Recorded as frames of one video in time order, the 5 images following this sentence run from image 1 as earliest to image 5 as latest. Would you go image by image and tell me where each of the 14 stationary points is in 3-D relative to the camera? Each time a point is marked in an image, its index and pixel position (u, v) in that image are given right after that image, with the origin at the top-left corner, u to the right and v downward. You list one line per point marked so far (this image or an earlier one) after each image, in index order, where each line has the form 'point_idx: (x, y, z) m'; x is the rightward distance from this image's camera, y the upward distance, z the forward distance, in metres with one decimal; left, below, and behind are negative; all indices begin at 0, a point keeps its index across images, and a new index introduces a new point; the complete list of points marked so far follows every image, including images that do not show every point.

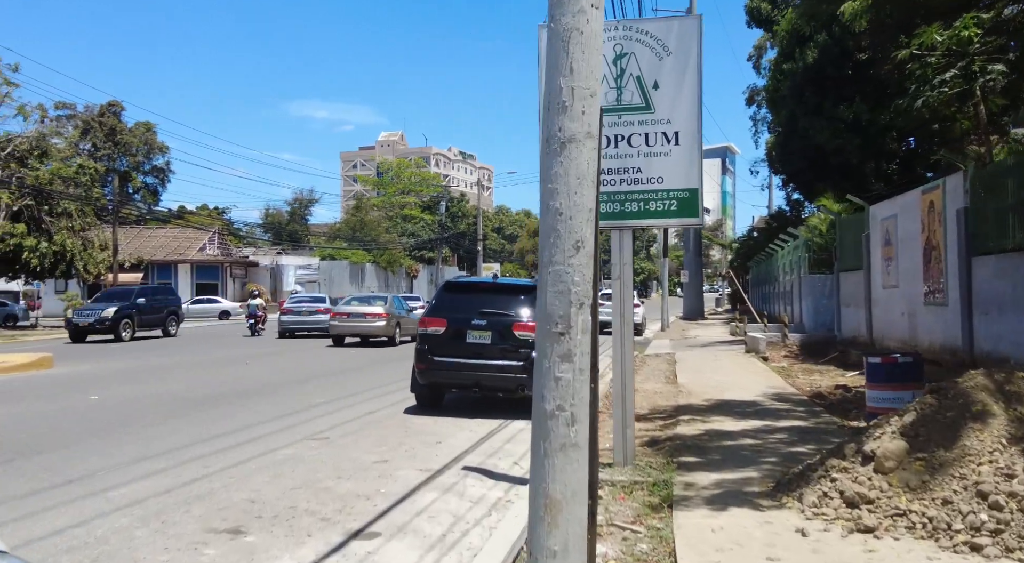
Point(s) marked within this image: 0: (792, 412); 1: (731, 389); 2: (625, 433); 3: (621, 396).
0: (+3.7, -1.7, +12.0) m
1: (+3.4, -1.7, +14.4) m
2: (+1.0, -1.3, +8.0) m
3: (+0.9, -1.0, +8.0) m
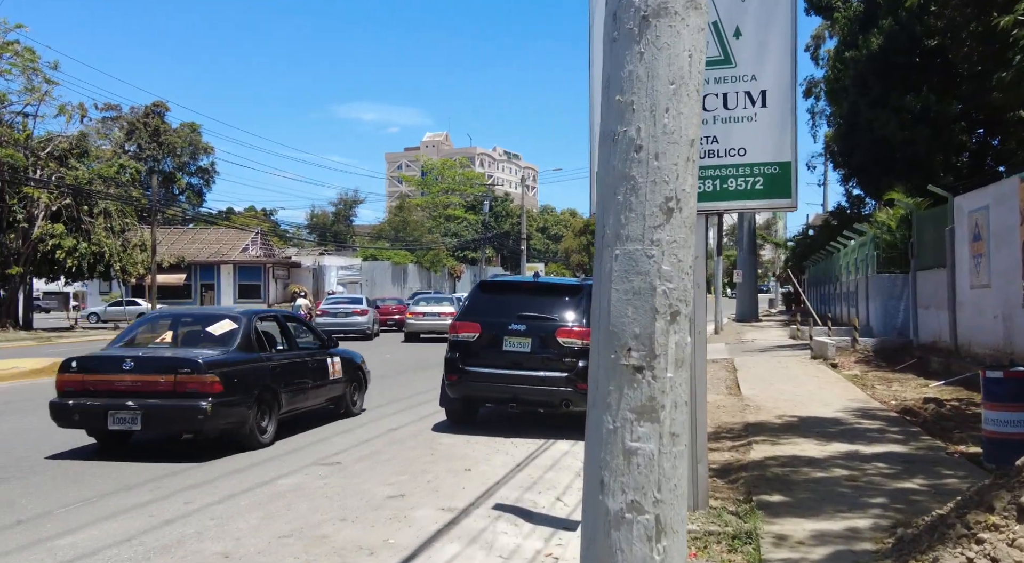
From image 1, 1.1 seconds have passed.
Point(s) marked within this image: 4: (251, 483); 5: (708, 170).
0: (+4.2, -1.7, +10.3) m
1: (+4.0, -1.7, +12.7) m
2: (+1.3, -1.3, +6.4) m
3: (+1.2, -0.9, +6.4) m
4: (-2.1, -1.6, +7.4) m
5: (+1.3, +0.8, +6.3) m
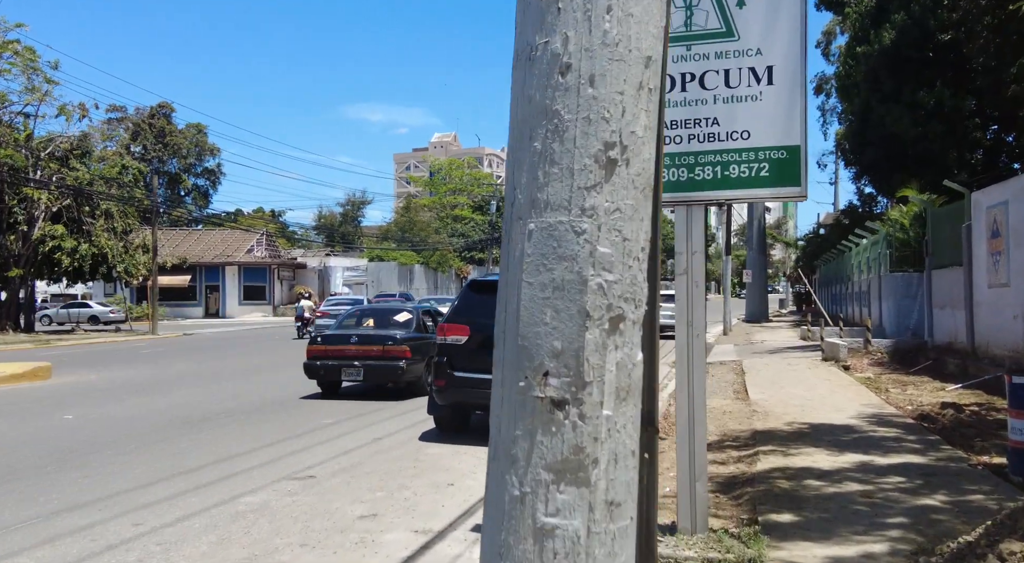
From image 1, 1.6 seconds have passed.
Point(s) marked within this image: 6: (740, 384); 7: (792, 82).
0: (+4.1, -1.7, +9.6) m
1: (+4.0, -1.7, +12.1) m
2: (+1.1, -1.3, +5.8) m
3: (+1.1, -0.9, +5.8) m
4: (-2.2, -1.6, +6.8) m
5: (+1.2, +0.8, +5.7) m
6: (+4.0, -1.8, +16.1) m
7: (+1.7, +1.2, +5.6) m
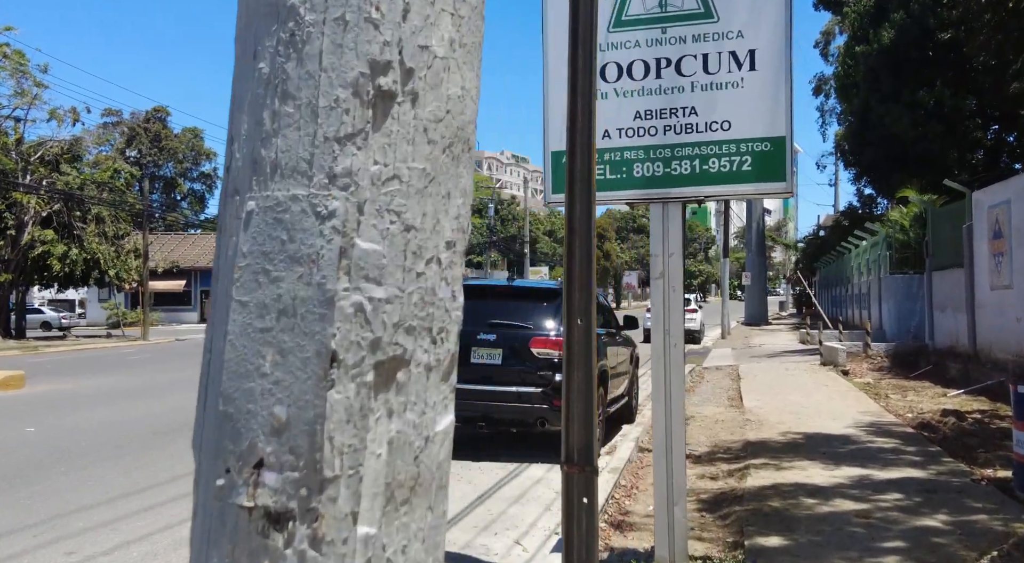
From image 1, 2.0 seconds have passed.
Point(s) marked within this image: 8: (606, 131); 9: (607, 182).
0: (+3.8, -1.7, +9.2) m
1: (+3.8, -1.7, +11.6) m
2: (+0.9, -1.3, +5.3) m
3: (+0.9, -1.0, +5.3) m
4: (-2.4, -1.7, +6.4) m
5: (+1.0, +0.7, +5.2) m
6: (+3.8, -1.8, +15.6) m
7: (+1.4, +1.2, +5.1) m
8: (+0.5, +0.9, +5.3) m
9: (+0.5, +0.6, +5.3) m
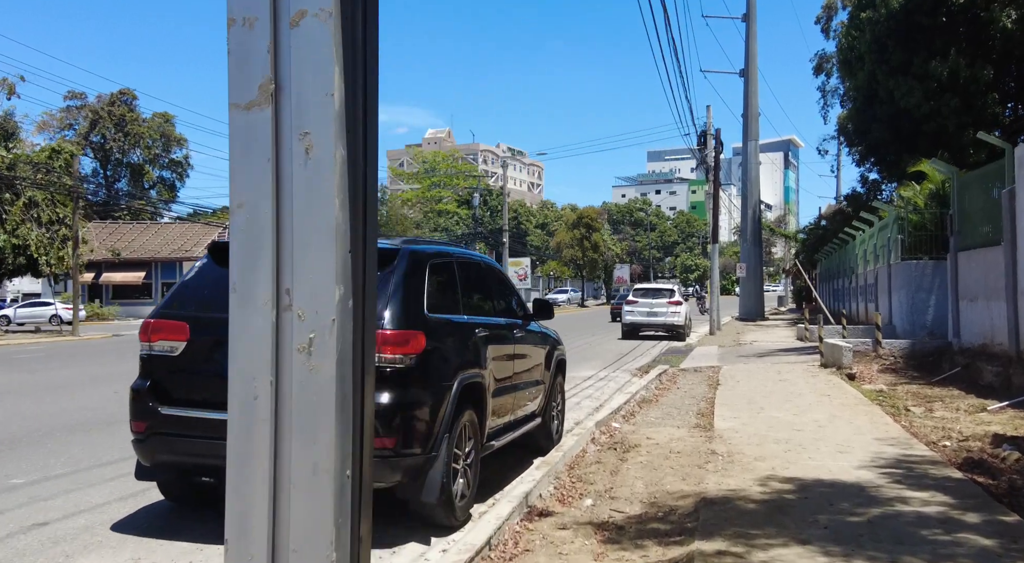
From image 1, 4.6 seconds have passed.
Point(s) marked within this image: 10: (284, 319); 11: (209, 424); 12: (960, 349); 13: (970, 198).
0: (+2.6, -1.4, +5.5) m
1: (+2.5, -1.5, +7.9) m
2: (-0.3, -1.1, +1.6) m
3: (-0.4, -0.7, +1.6) m
4: (-3.7, -1.4, +2.7) m
5: (-0.3, +1.0, +1.5) m
6: (+2.5, -1.6, +11.9) m
7: (+0.2, +1.4, +1.4) m
8: (-0.7, +1.1, +1.6) m
9: (-0.7, +0.8, +1.6) m
10: (-0.4, -0.1, +1.6) m
11: (-1.7, -0.8, +5.4) m
12: (+7.8, -1.1, +15.9) m
13: (+7.8, +1.4, +15.8) m
